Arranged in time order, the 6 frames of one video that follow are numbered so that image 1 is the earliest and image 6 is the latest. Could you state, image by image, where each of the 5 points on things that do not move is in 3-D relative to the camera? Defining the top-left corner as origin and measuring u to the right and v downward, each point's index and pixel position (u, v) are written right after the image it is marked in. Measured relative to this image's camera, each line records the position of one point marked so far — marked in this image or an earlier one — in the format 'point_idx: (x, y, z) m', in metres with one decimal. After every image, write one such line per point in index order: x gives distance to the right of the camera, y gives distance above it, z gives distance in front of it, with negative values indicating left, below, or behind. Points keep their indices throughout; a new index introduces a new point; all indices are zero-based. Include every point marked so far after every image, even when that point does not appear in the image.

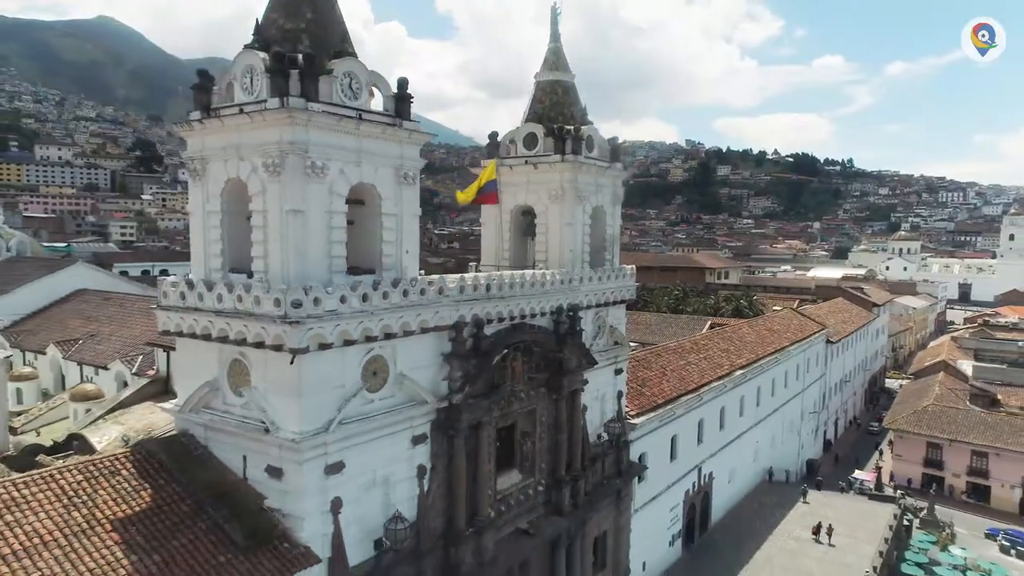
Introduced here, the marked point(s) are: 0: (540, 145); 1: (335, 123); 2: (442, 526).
0: (+0.6, +3.0, +15.3) m
1: (-2.4, +2.2, +9.8) m
2: (-1.1, -3.8, +11.4) m
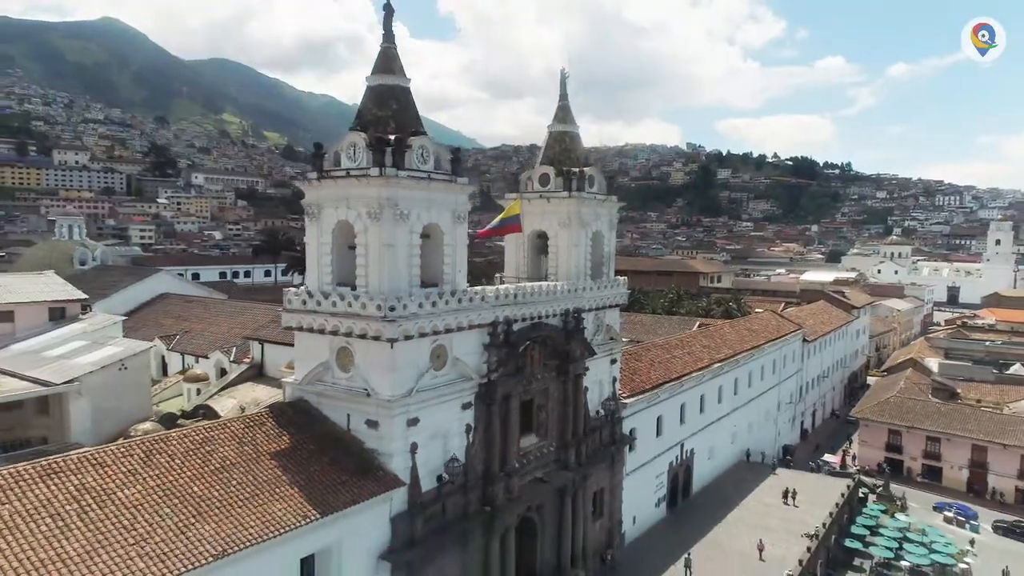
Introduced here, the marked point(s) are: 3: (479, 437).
0: (+1.1, +2.8, +19.5) m
1: (-1.9, +2.0, +14.0) m
2: (-0.7, -4.0, +15.6) m
3: (-0.7, -3.2, +15.5) m
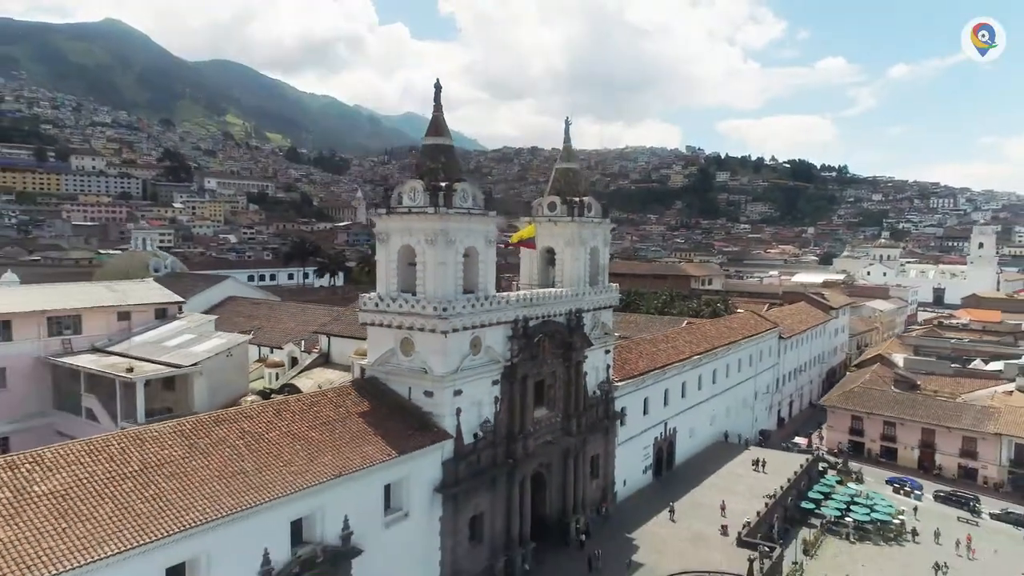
0: (+1.6, +2.6, +24.5) m
1: (-1.5, +1.9, +19.0) m
2: (-0.2, -4.1, +20.6) m
3: (-0.3, -3.4, +20.4) m
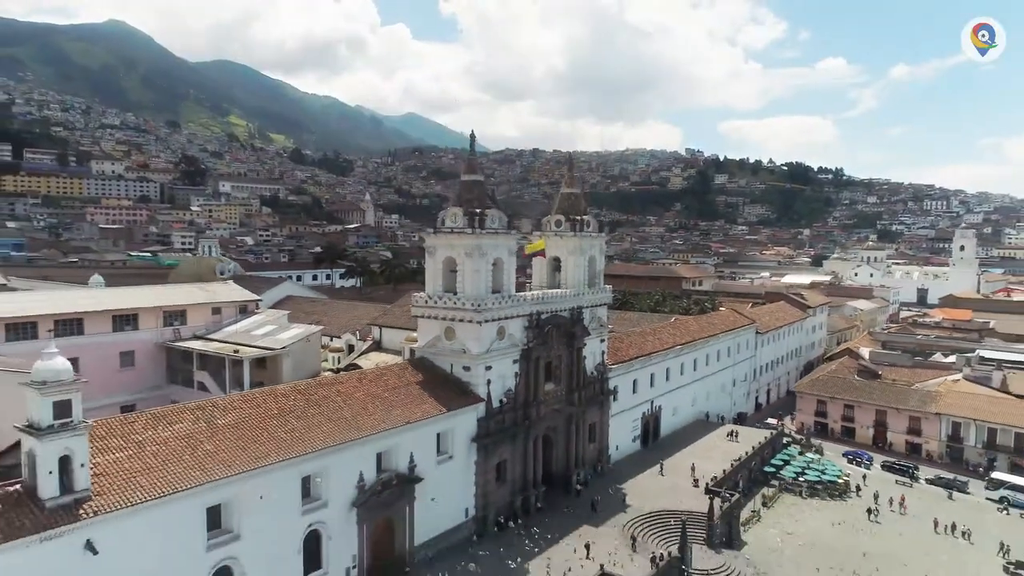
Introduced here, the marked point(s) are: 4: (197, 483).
0: (+2.2, +2.6, +30.6) m
1: (-0.9, +1.8, +25.1) m
2: (+0.4, -4.2, +26.7) m
3: (+0.3, -3.4, +26.5) m
4: (-7.0, -4.3, +16.3) m
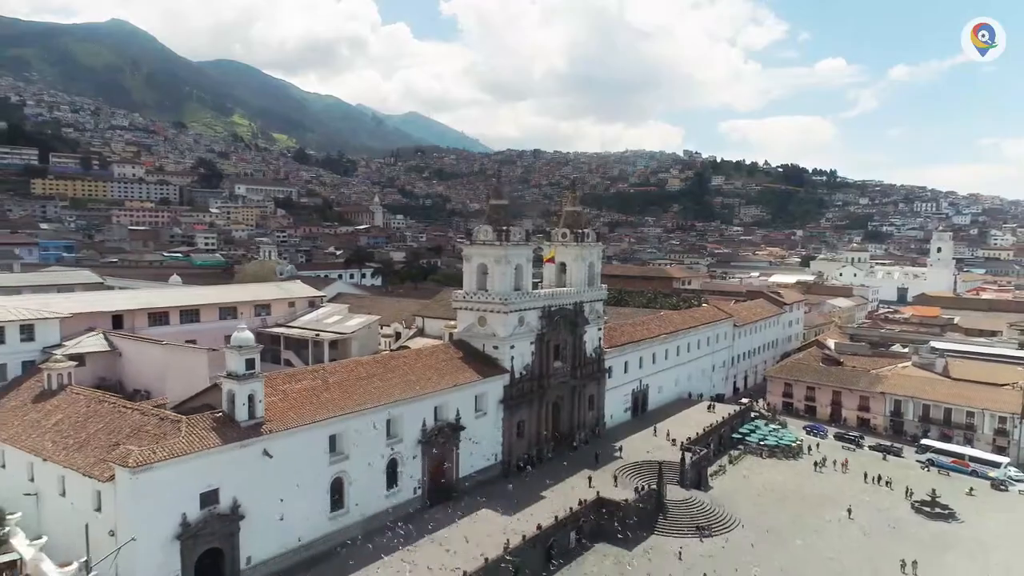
0: (+3.0, +2.7, +38.4) m
1: (0.0, +1.9, +32.8) m
2: (+1.2, -4.1, +34.4) m
3: (+1.2, -3.3, +34.3) m
4: (-6.2, -4.3, +24.0) m
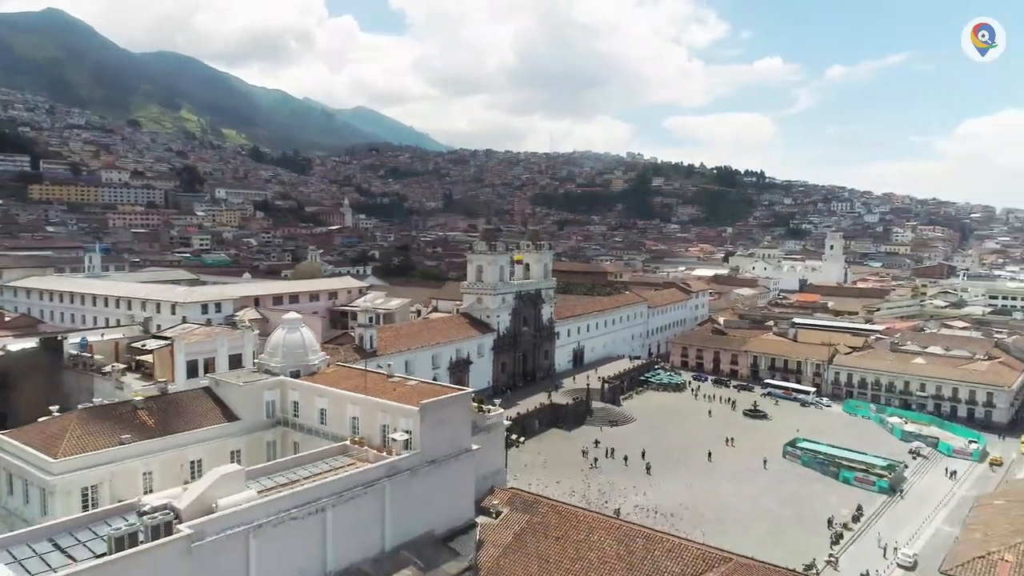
0: (+1.5, +3.3, +58.9) m
1: (-1.1, +2.5, +53.2) m
2: (+0.1, -3.5, +54.9) m
3: (0.0, -2.7, +54.8) m
4: (-6.6, -3.8, +44.0) m
